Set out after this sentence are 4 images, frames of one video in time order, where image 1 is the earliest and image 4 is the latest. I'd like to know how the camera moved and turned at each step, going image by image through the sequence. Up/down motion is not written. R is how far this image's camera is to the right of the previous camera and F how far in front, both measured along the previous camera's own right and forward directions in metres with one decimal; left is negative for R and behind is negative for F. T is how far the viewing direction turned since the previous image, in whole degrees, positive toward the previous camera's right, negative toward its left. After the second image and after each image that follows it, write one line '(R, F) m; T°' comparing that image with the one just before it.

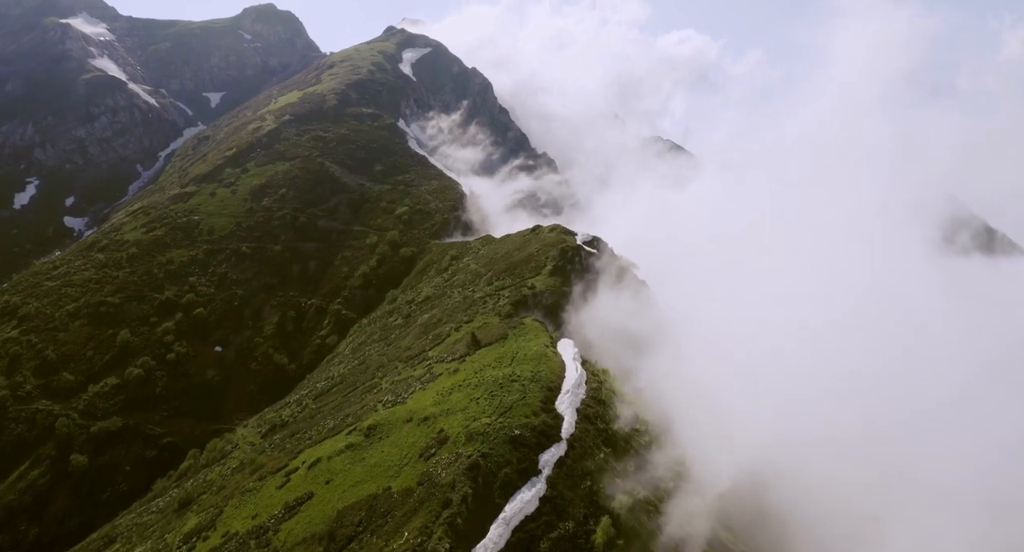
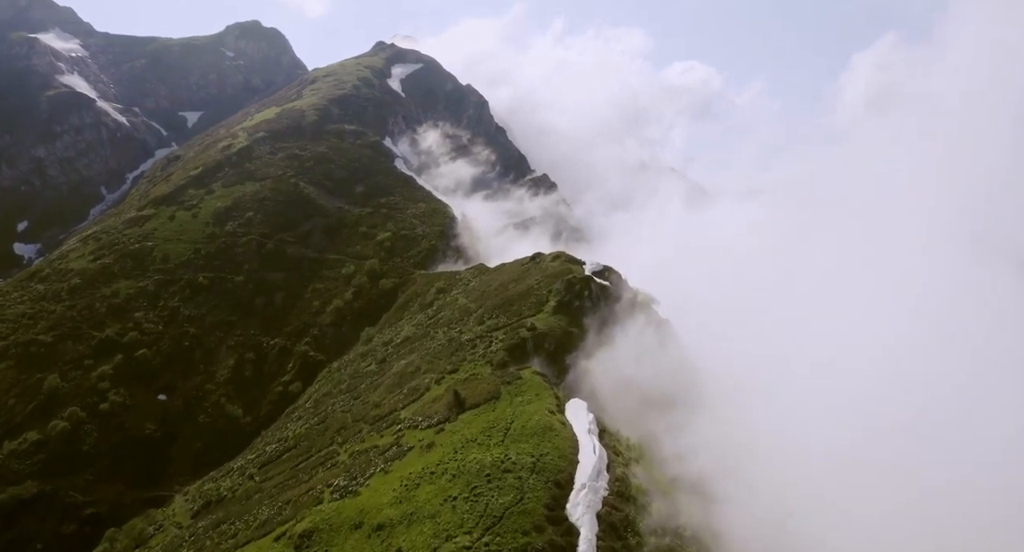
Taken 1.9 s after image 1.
(+0.4, +20.0) m; 0°
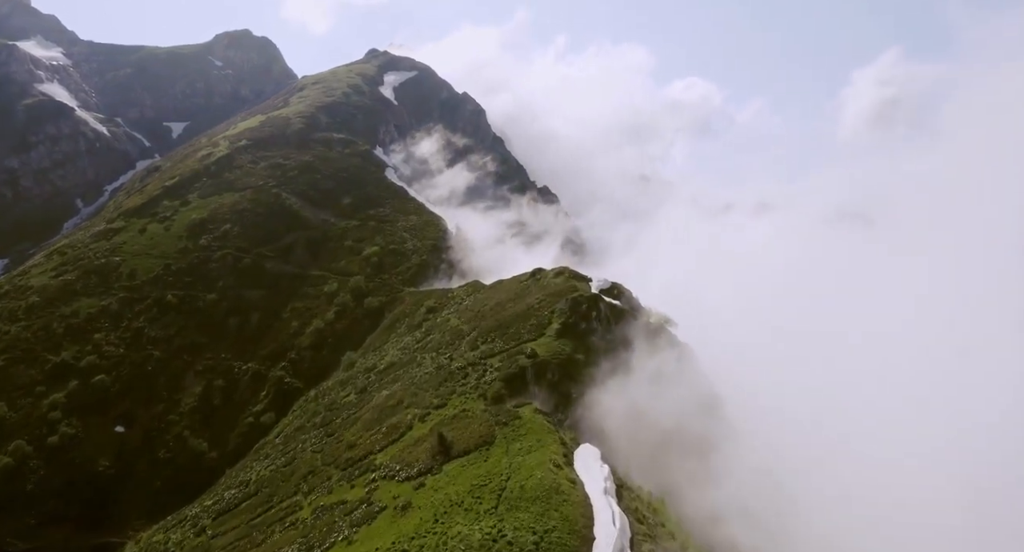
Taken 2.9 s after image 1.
(+0.2, +11.6) m; 0°
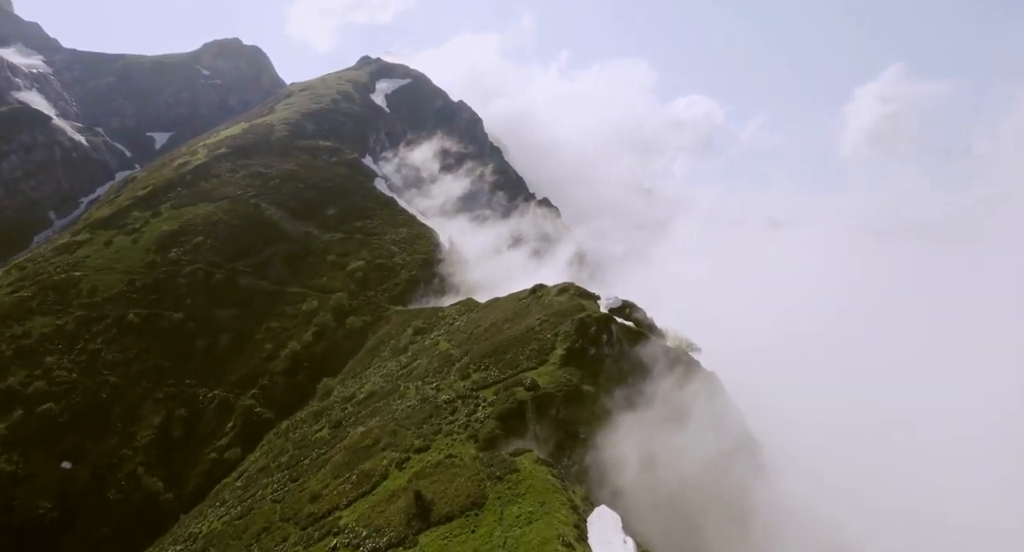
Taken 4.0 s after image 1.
(+0.1, +11.5) m; 0°
